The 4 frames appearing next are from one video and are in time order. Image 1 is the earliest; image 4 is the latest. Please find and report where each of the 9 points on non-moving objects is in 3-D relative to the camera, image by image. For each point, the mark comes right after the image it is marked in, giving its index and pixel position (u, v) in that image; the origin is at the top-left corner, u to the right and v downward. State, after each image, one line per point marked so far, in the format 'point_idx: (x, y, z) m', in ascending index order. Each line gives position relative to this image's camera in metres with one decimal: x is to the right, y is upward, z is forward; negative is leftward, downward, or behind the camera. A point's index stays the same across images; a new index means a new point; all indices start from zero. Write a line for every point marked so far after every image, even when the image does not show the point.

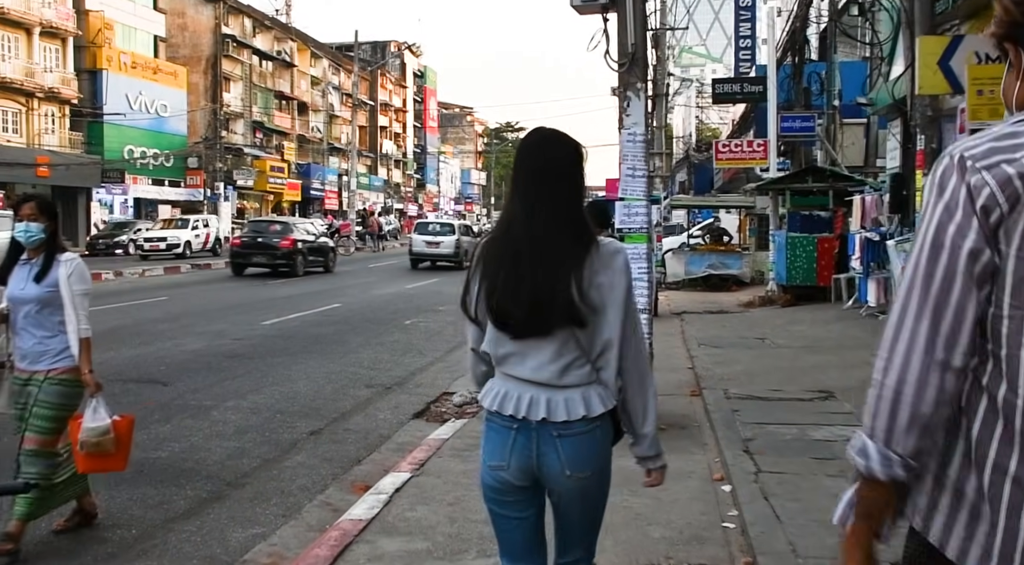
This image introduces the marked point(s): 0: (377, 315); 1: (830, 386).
0: (-2.3, -0.6, +17.9) m
1: (+2.7, -0.9, +9.3) m
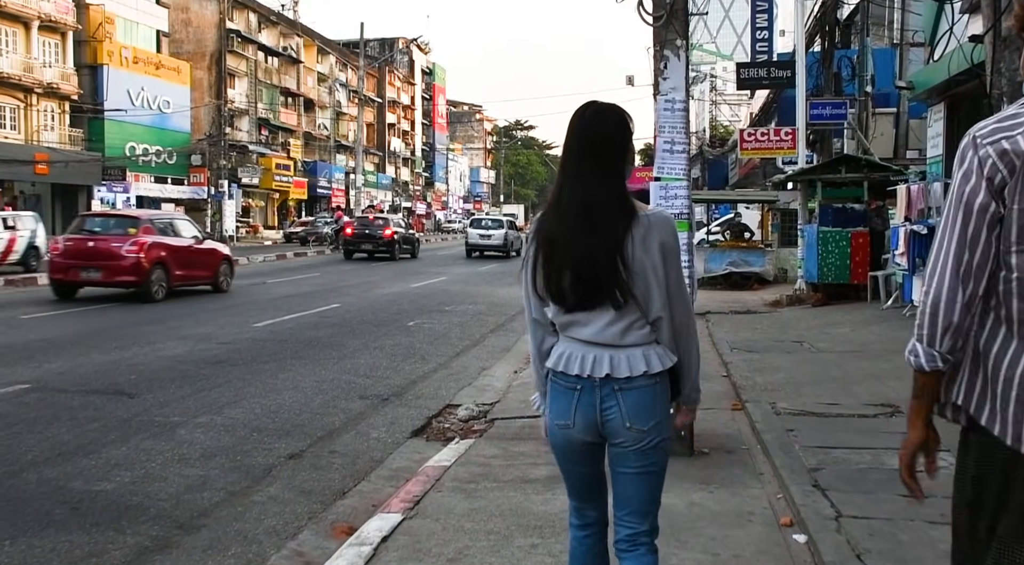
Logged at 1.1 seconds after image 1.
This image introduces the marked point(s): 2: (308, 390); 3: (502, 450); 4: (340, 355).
0: (-2.1, -0.5, +16.7) m
1: (+2.8, -0.9, +8.1) m
2: (-1.8, -1.0, +9.7) m
3: (-0.1, -1.1, +6.8) m
4: (-1.9, -0.8, +12.1) m
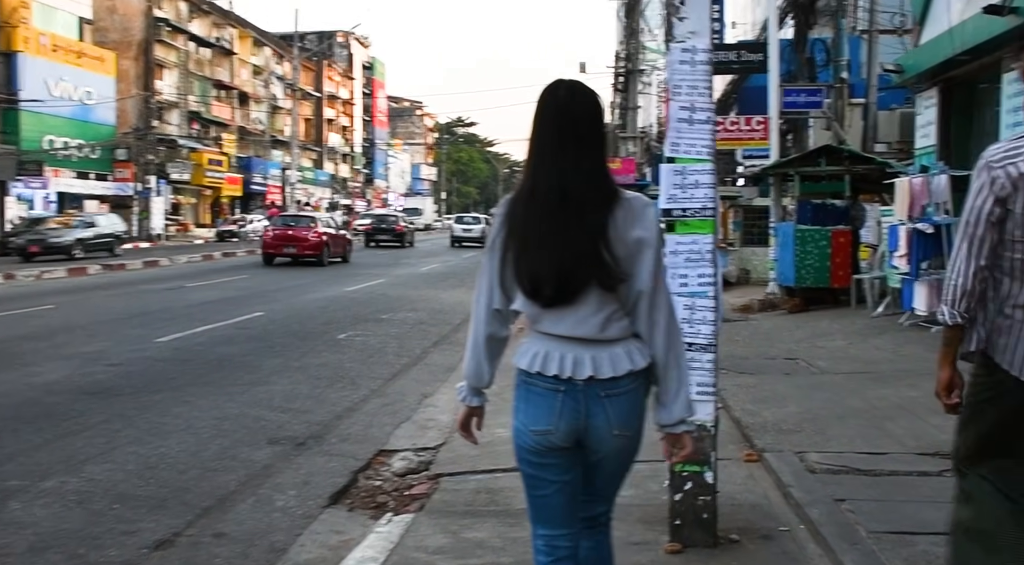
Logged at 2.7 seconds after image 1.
0: (-2.8, -0.6, +14.7) m
1: (+2.6, -1.0, +6.3) m
2: (-2.2, -1.1, +7.7) m
3: (-0.3, -1.2, +4.9) m
4: (-2.4, -0.9, +10.1) m
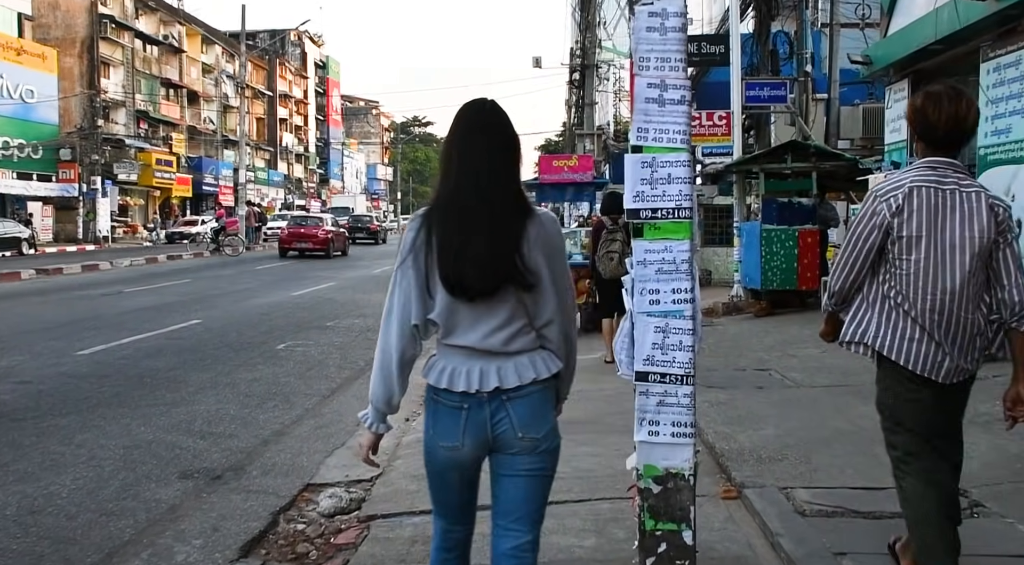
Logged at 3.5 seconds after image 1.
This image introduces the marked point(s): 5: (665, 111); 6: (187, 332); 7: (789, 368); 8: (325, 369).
0: (-3.4, -0.7, +13.7) m
1: (+2.3, -1.0, +5.6) m
2: (-2.5, -1.1, +6.7) m
3: (-0.5, -1.2, +4.1) m
4: (-2.9, -1.0, +9.2) m
5: (+0.5, +0.6, +3.8) m
6: (-4.2, -0.6, +14.1) m
7: (+2.5, -0.8, +9.8) m
8: (-2.0, -0.9, +11.3) m
